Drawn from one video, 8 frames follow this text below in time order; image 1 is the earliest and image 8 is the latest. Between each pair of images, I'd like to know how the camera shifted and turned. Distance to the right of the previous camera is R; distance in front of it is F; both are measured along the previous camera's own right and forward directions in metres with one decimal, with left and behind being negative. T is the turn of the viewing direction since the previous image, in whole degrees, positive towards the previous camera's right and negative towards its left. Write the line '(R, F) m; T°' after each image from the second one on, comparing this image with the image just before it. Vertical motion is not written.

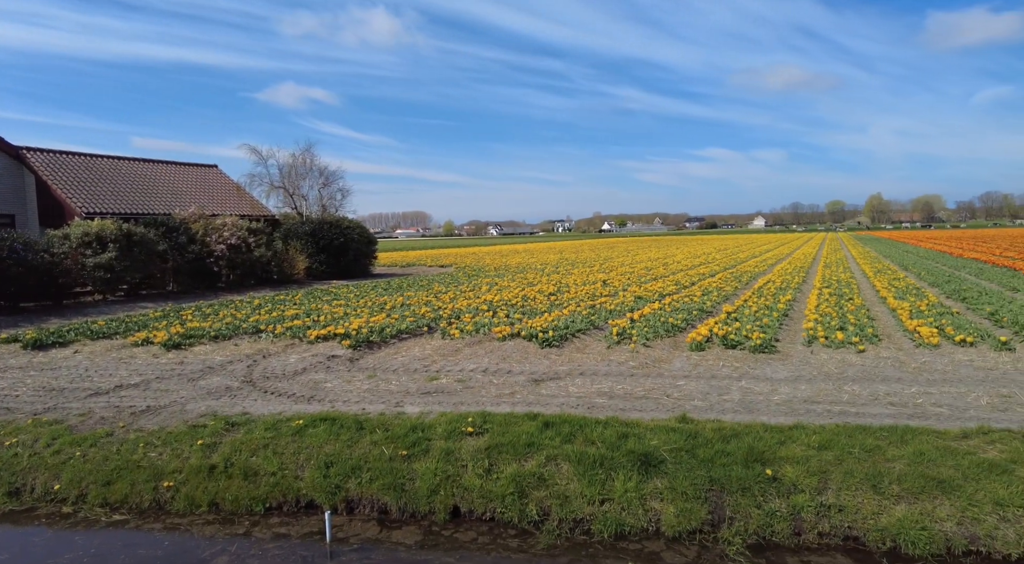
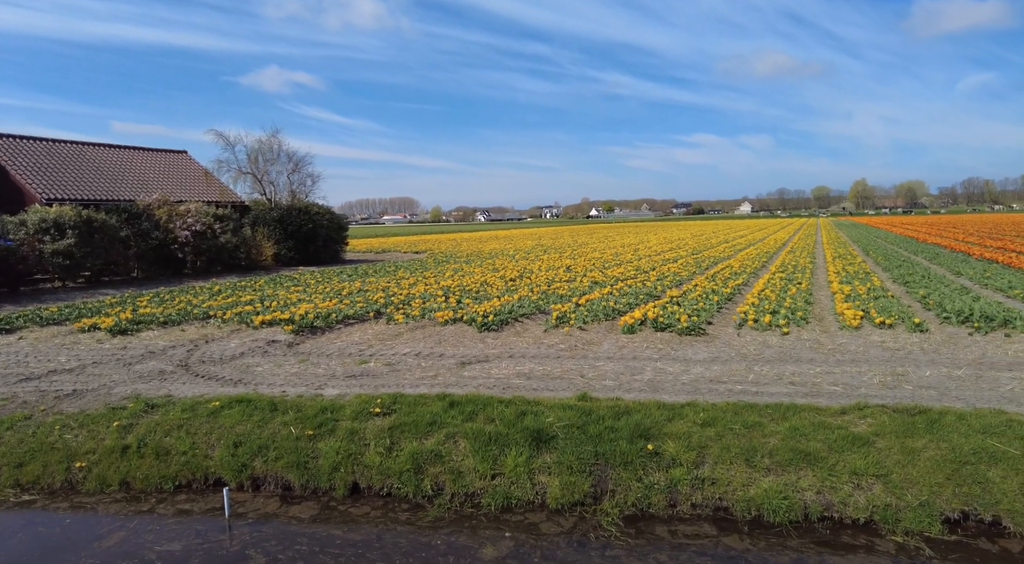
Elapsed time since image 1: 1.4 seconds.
(+0.8, -0.2) m; +1°
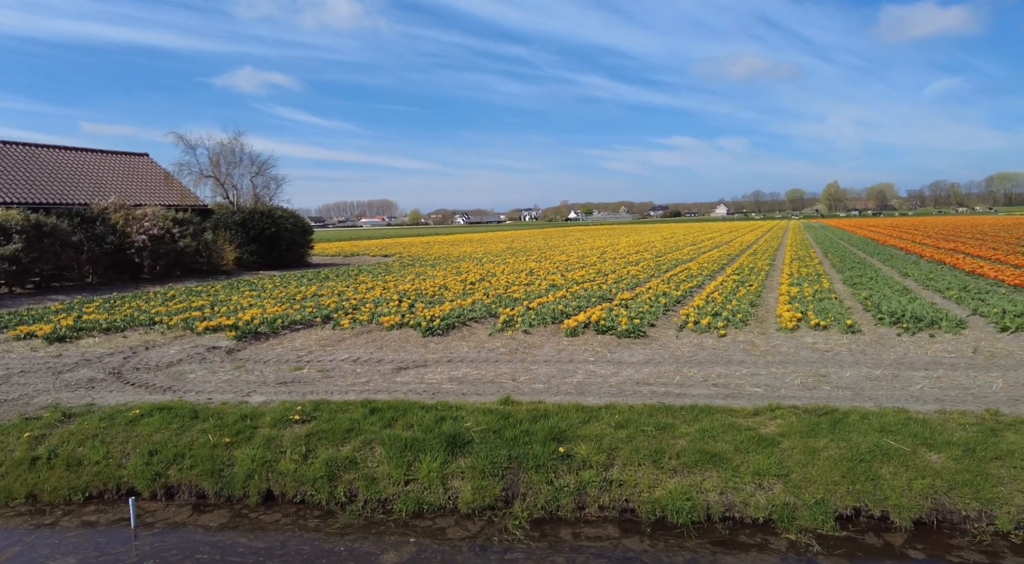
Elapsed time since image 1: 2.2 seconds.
(+0.6, 0.0) m; +2°
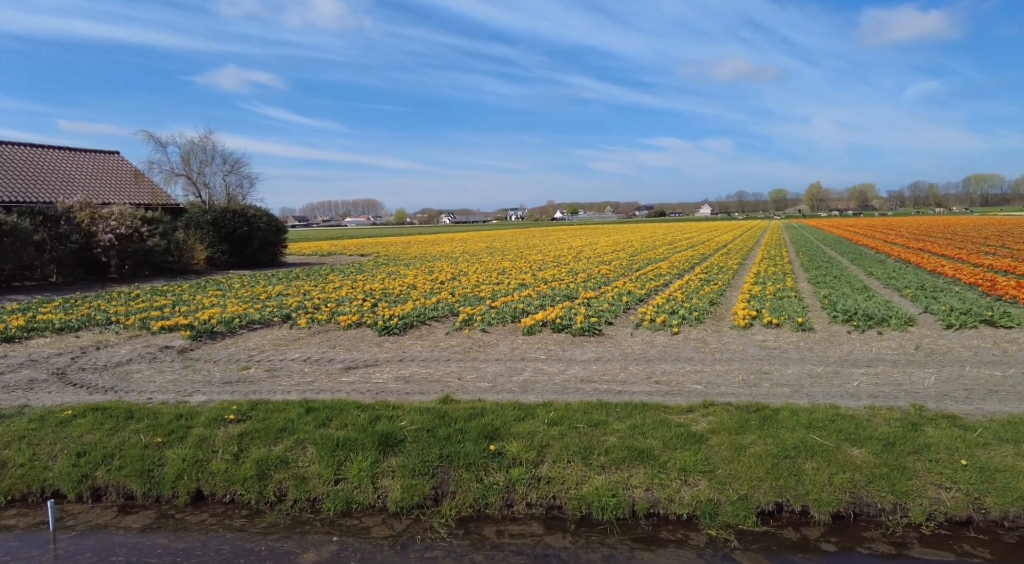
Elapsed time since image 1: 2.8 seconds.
(+0.5, 0.0) m; +1°
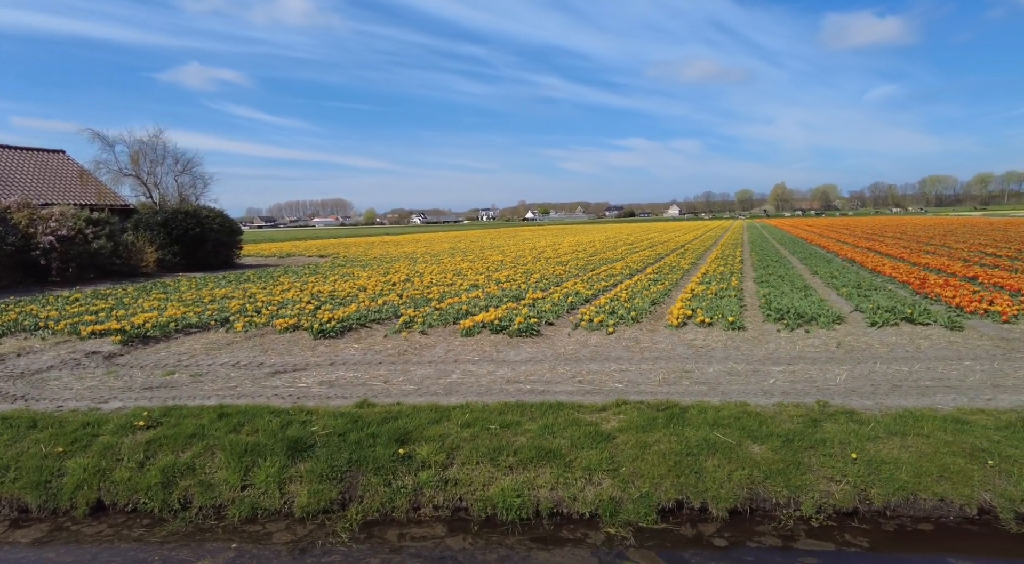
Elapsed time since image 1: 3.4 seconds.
(+0.5, 0.0) m; +3°
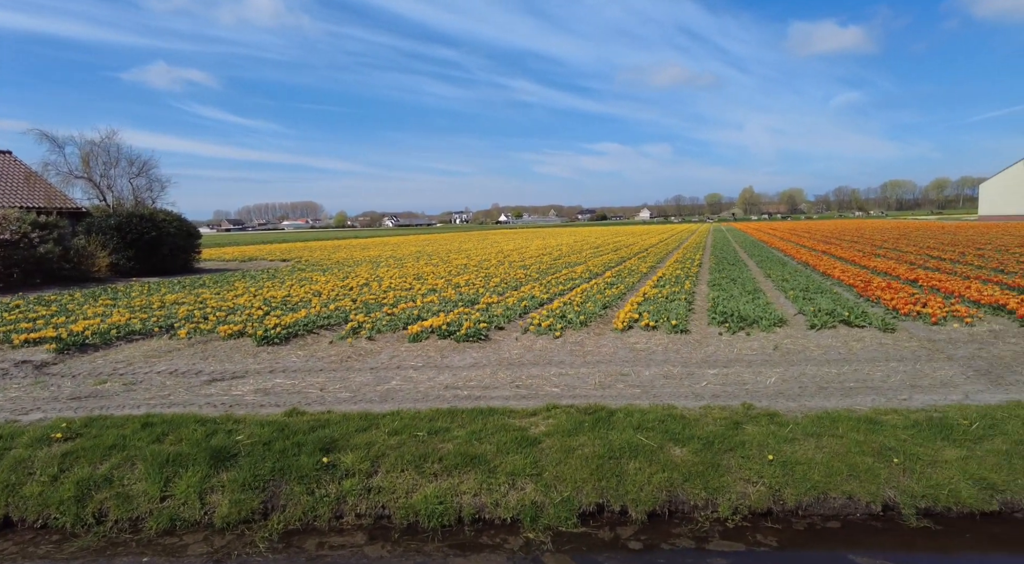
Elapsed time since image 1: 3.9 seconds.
(+0.4, 0.0) m; +3°
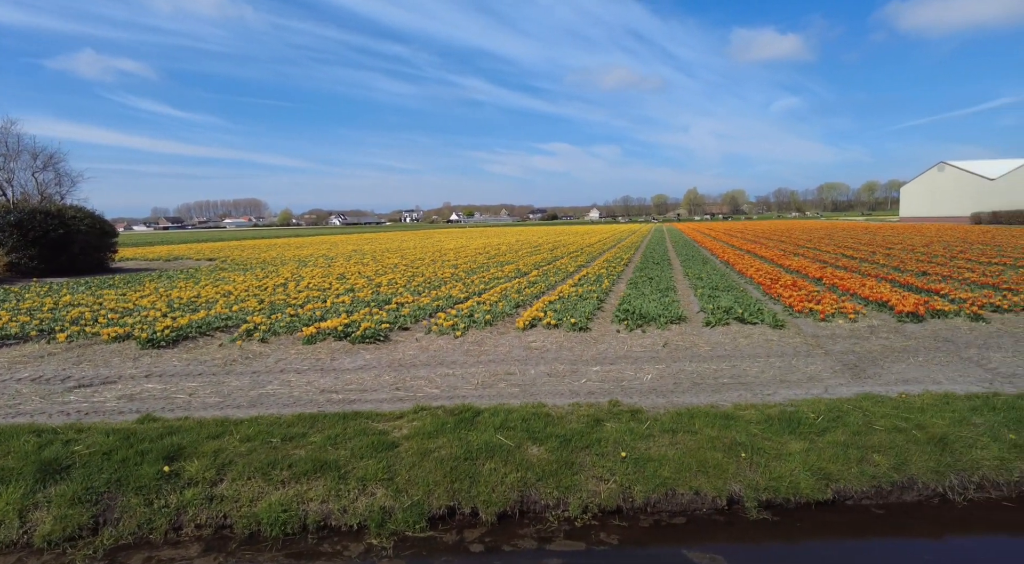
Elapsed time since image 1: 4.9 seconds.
(+0.8, +0.1) m; +5°
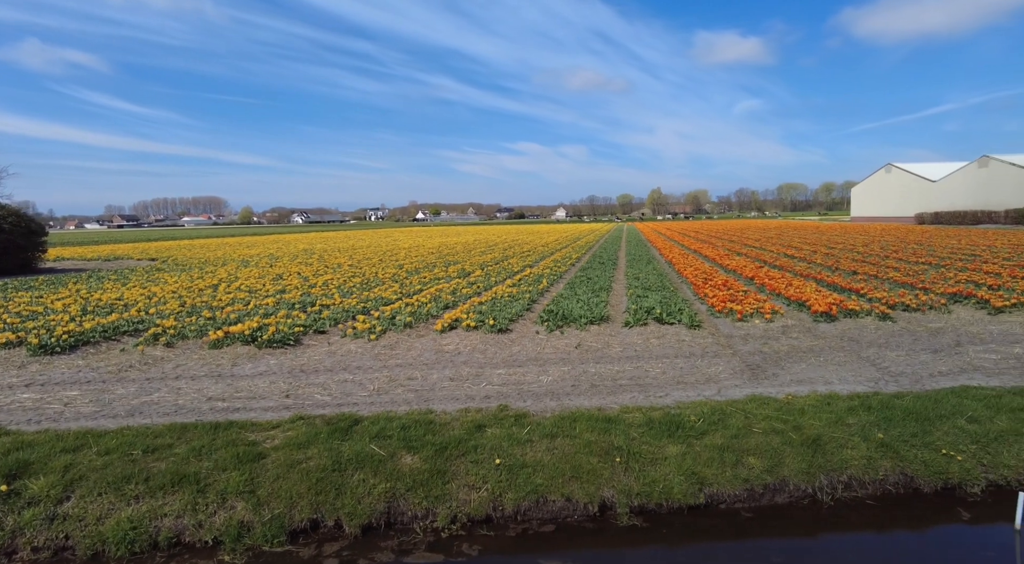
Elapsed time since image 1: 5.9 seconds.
(+0.8, +0.1) m; +3°
